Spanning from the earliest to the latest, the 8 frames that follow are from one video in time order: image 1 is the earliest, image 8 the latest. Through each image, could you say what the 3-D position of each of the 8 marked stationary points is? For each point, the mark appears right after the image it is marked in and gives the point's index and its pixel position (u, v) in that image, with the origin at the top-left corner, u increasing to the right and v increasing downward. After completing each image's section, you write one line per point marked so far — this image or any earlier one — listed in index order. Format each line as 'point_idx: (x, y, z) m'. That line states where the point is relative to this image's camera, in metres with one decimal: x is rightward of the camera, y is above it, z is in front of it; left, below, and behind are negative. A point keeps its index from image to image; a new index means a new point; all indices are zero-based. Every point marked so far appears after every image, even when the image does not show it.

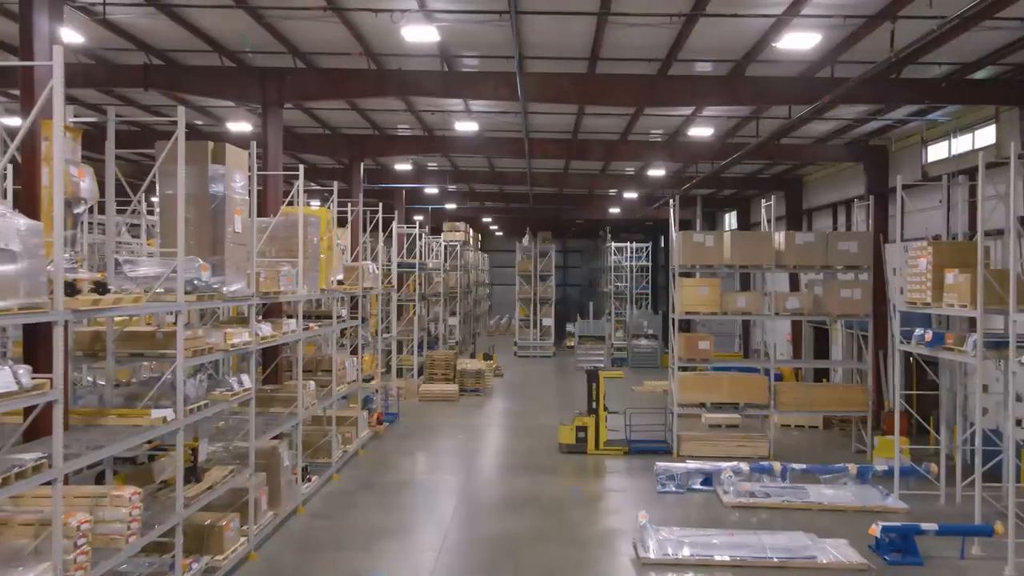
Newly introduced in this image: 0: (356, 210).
0: (-3.3, +1.7, +15.1) m
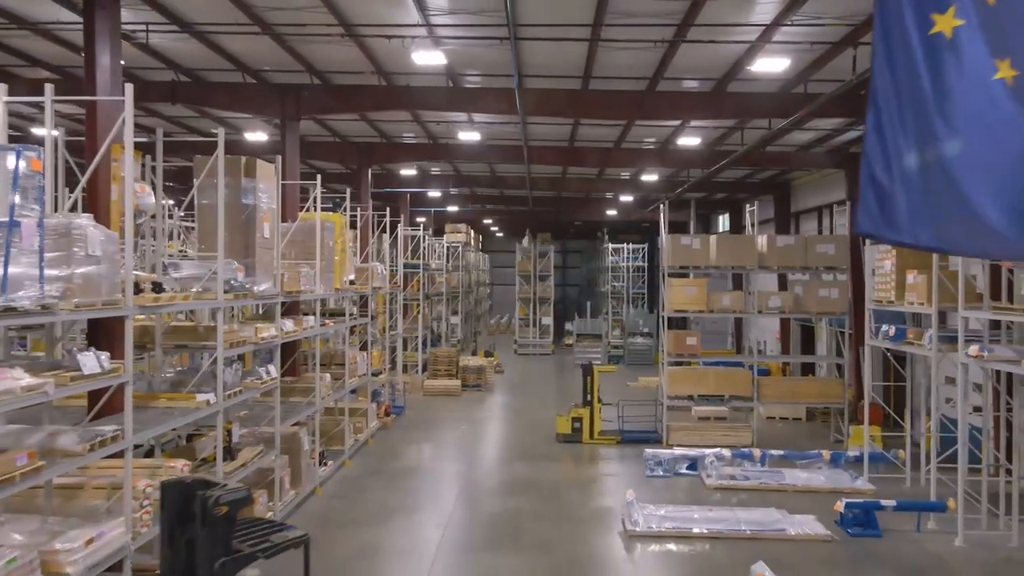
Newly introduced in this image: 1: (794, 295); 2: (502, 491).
0: (-3.3, +1.7, +15.9) m
1: (+5.4, -0.1, +13.5) m
2: (-0.2, -3.0, +10.6) m
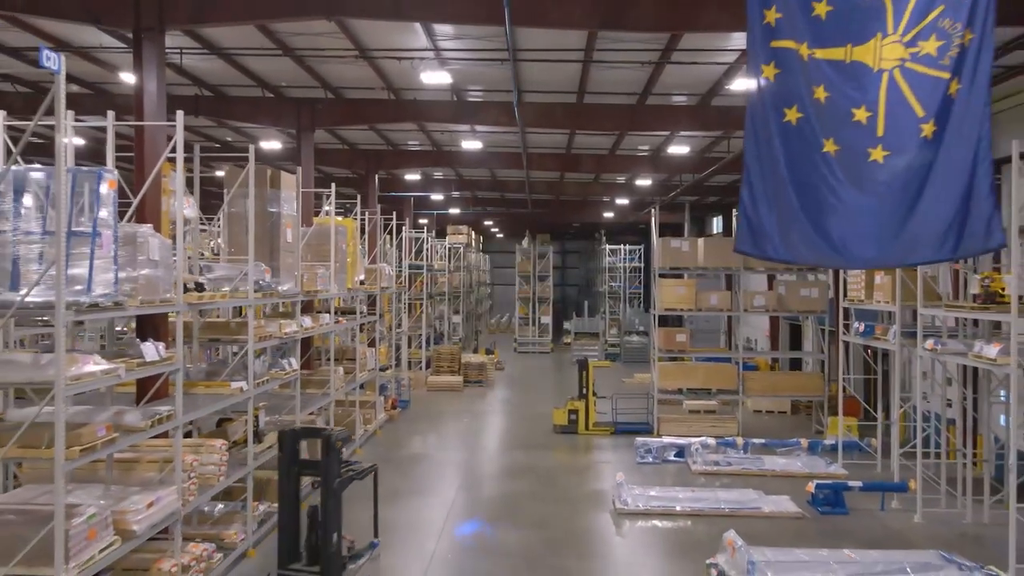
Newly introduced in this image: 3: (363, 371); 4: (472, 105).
0: (-3.3, +1.7, +16.8) m
1: (+5.4, -0.1, +14.4) m
2: (-0.2, -3.0, +11.4) m
3: (-2.7, -1.5, +12.9) m
4: (-0.7, +3.1, +12.0) m
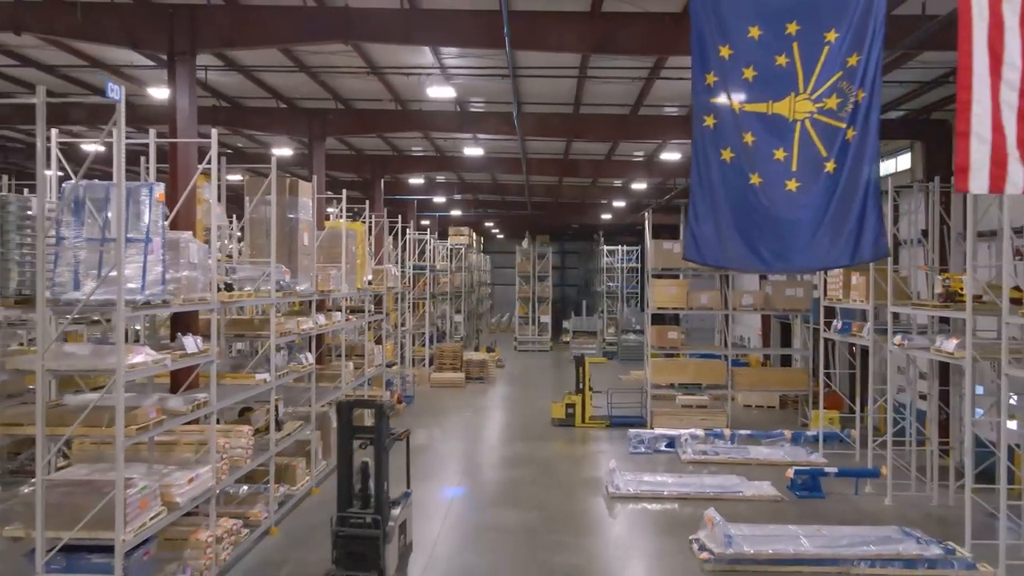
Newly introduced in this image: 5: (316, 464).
0: (-3.3, +1.7, +17.5) m
1: (+5.4, -0.1, +15.1) m
2: (-0.2, -3.0, +12.1) m
3: (-2.7, -1.5, +13.6) m
4: (-0.7, +3.1, +12.7) m
5: (-2.9, -2.6, +10.4) m
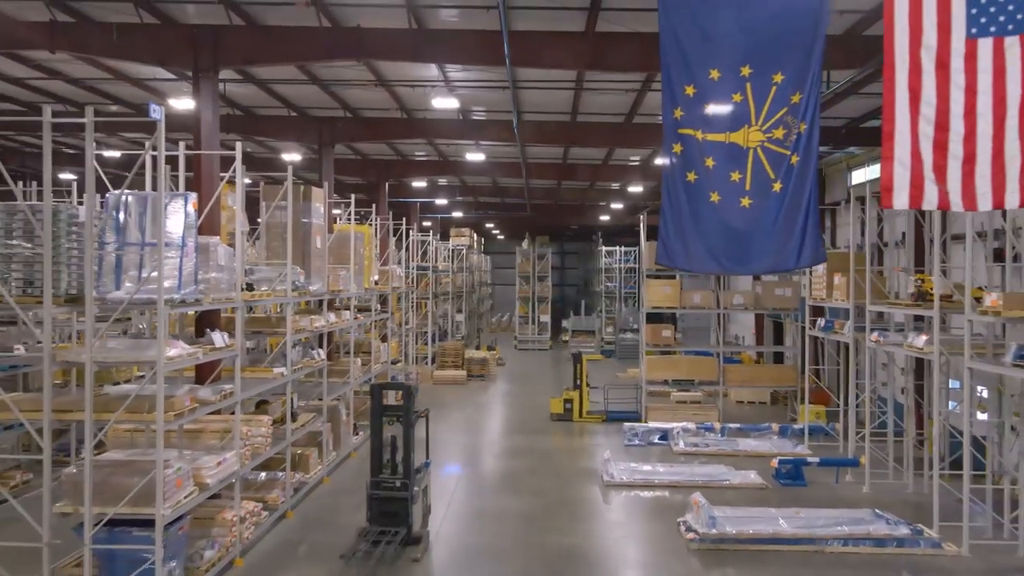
0: (-3.3, +1.7, +18.1) m
1: (+5.4, -0.1, +15.7) m
2: (-0.2, -3.0, +12.8) m
3: (-2.7, -1.5, +14.2) m
4: (-0.7, +3.1, +13.3) m
5: (-2.9, -2.6, +11.0) m
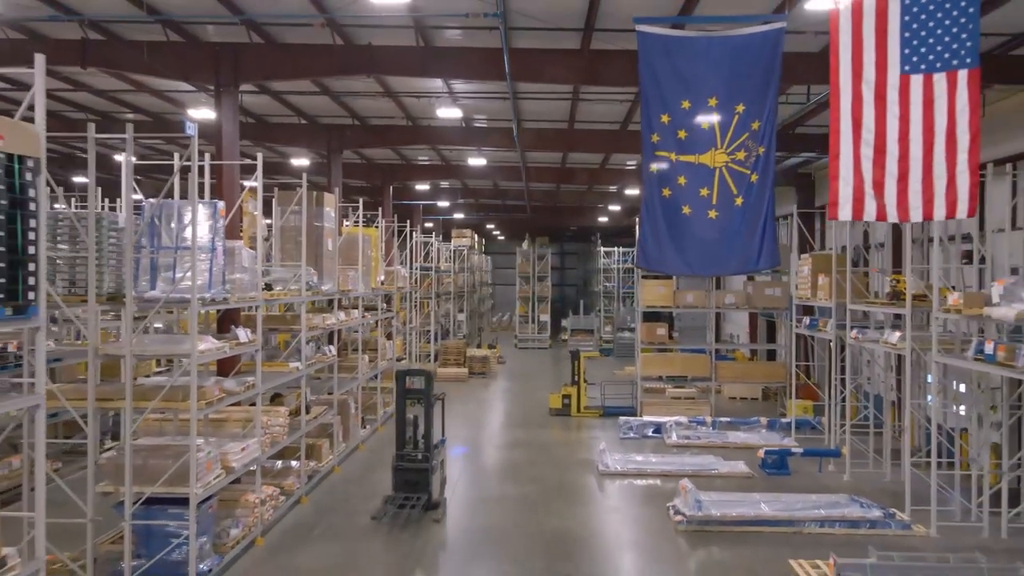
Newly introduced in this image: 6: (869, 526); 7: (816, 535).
0: (-3.3, +1.7, +18.7) m
1: (+5.4, -0.1, +16.3) m
2: (-0.2, -3.0, +13.4) m
3: (-2.7, -1.5, +14.8) m
4: (-0.7, +3.1, +13.9) m
5: (-2.9, -2.6, +11.6) m
6: (+4.3, -2.9, +8.6) m
7: (+3.7, -3.0, +8.6) m
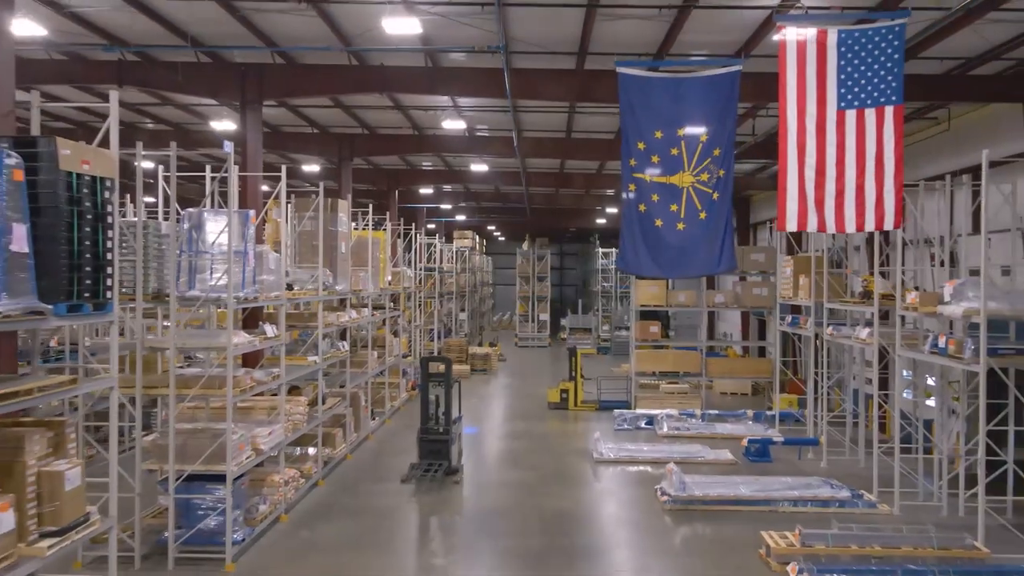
0: (-3.3, +1.7, +19.6) m
1: (+5.4, -0.1, +17.2) m
2: (-0.1, -3.0, +14.2) m
3: (-2.7, -1.5, +15.7) m
4: (-0.6, +3.1, +14.8) m
5: (-2.9, -2.6, +12.5) m
6: (+4.4, -2.9, +9.4) m
7: (+3.7, -3.0, +9.4) m
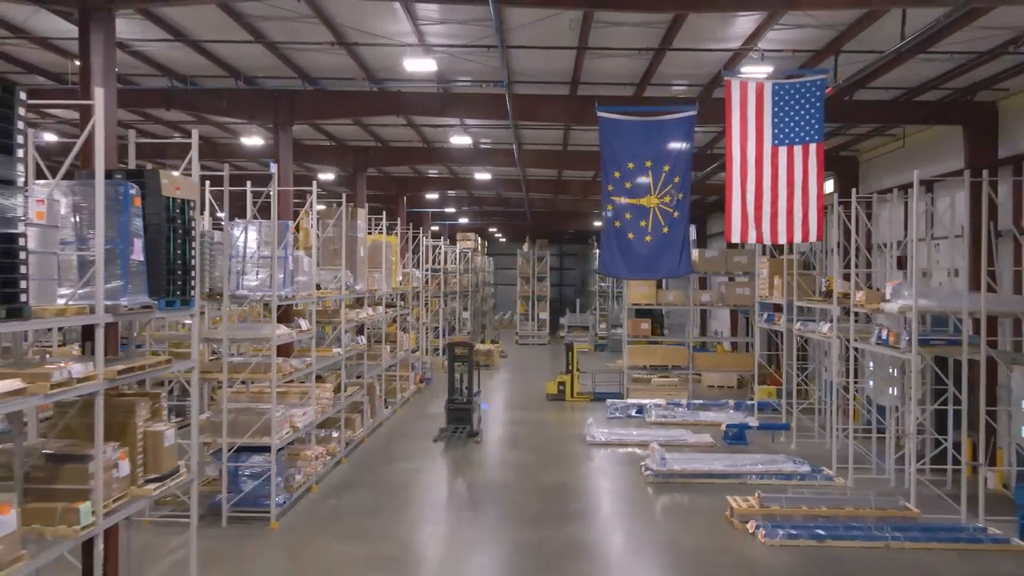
0: (-3.2, +1.7, +20.9) m
1: (+5.4, -0.1, +18.5) m
2: (-0.1, -3.0, +15.6) m
3: (-2.7, -1.5, +17.0) m
4: (-0.6, +3.1, +16.1) m
5: (-2.8, -2.6, +13.8) m
6: (+4.4, -2.9, +10.8) m
7: (+3.7, -3.0, +10.7) m
